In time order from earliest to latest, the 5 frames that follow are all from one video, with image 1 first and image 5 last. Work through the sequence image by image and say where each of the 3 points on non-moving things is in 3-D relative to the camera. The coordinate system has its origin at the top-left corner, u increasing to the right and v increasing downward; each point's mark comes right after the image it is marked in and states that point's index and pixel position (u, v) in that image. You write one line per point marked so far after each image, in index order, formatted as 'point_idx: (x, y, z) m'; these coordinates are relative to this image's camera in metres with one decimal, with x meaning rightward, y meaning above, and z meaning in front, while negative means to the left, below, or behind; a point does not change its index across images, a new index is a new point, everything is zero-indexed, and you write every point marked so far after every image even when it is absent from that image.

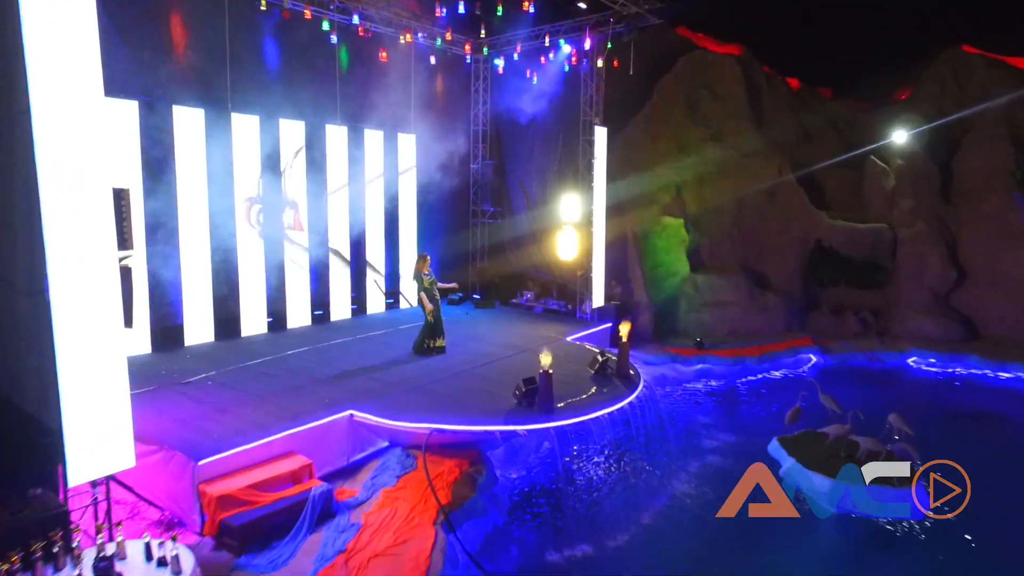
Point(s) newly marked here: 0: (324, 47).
0: (-3.3, +4.2, +10.7) m
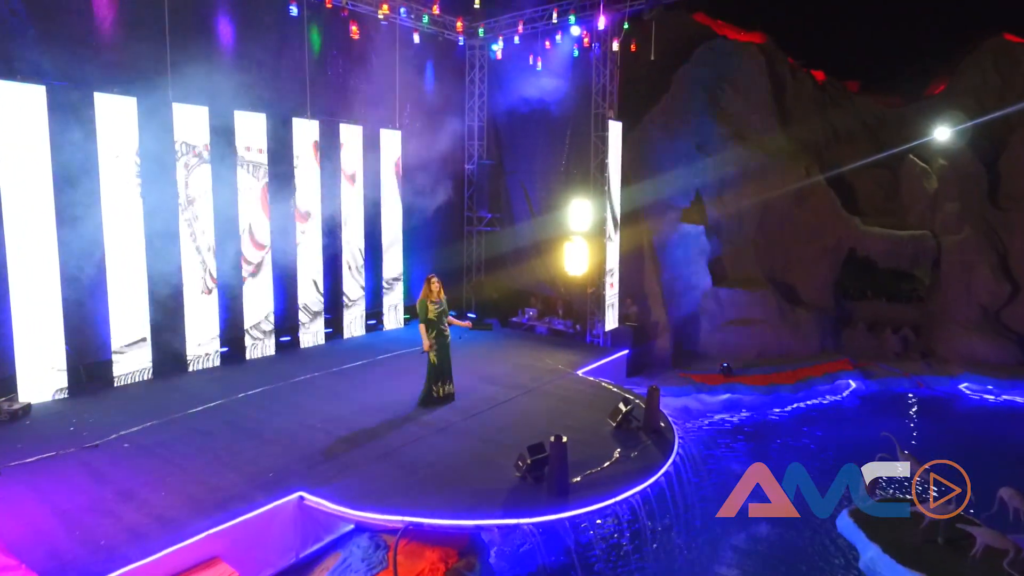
0: (-3.3, +3.8, +9.0) m
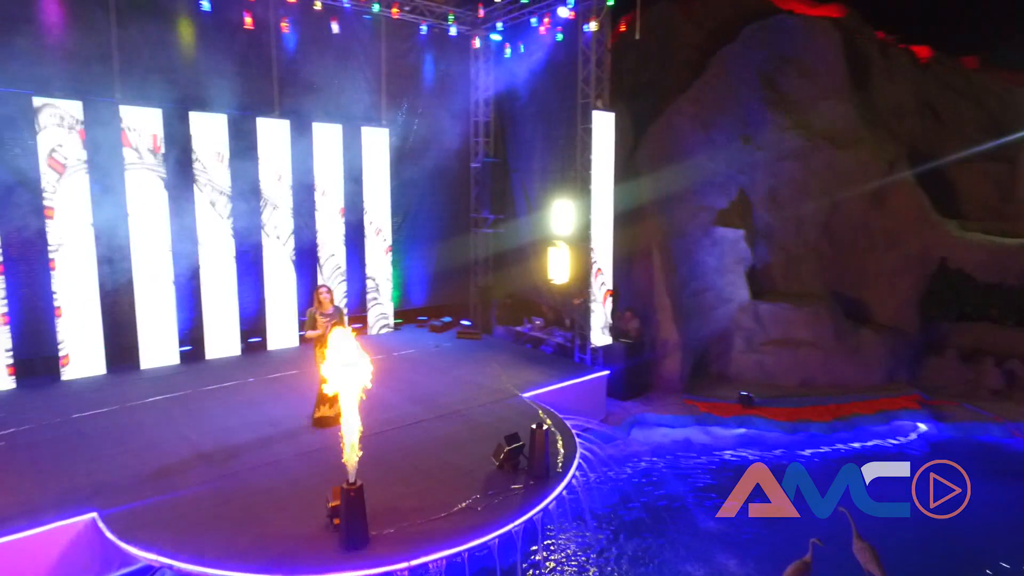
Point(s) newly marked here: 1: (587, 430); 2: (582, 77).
0: (-3.7, +3.8, +8.9) m
1: (+1.0, -2.0, +8.7) m
2: (+1.0, +3.1, +9.0) m
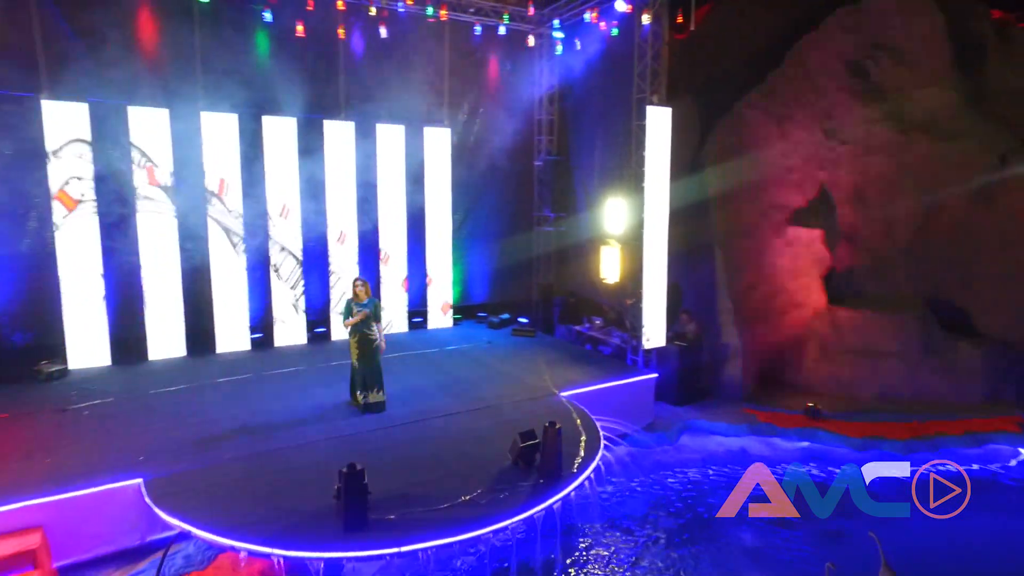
0: (-2.8, +3.9, +9.5) m
1: (+1.6, -2.0, +8.5) m
2: (+1.8, +3.1, +8.8) m
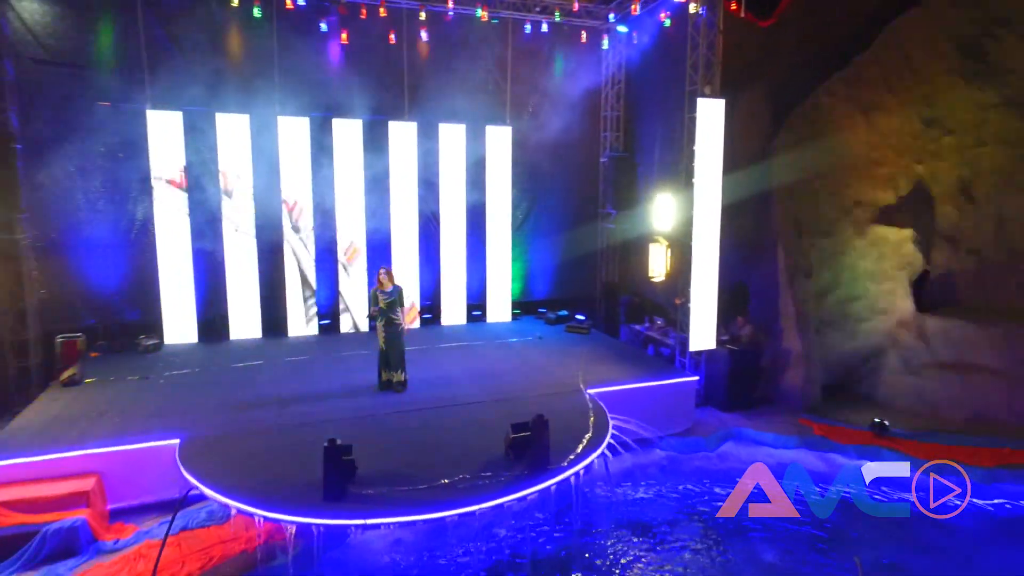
0: (-1.9, +4.1, +10.0) m
1: (+2.1, -2.0, +8.2) m
2: (+2.5, +3.1, +8.5) m
